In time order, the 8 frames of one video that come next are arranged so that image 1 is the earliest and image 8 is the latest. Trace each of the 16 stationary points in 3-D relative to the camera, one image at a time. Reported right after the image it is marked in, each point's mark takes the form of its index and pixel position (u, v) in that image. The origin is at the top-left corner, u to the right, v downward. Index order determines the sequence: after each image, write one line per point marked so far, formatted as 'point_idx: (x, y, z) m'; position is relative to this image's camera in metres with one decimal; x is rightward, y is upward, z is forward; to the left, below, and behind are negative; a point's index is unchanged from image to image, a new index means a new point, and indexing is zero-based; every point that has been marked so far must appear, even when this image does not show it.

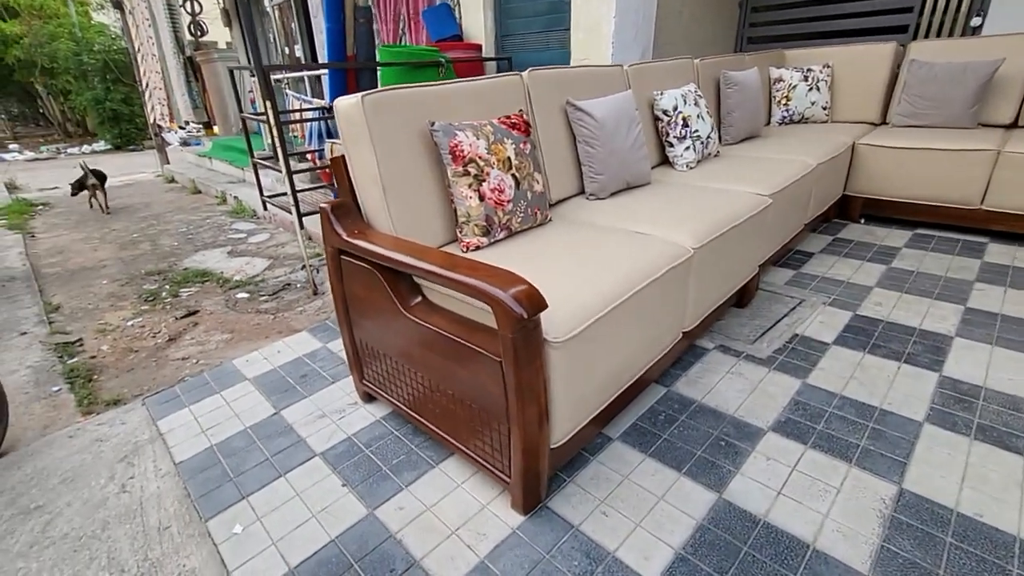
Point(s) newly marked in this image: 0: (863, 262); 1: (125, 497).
0: (+1.7, +0.1, +2.4) m
1: (-1.1, -0.6, +1.4) m
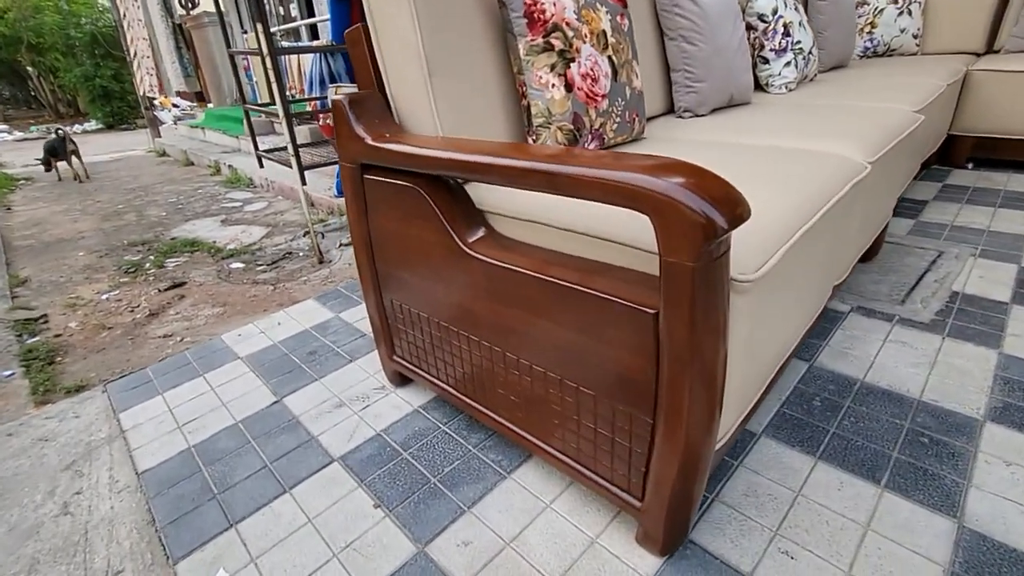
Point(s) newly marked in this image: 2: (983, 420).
0: (+1.9, +0.3, +1.9) m
1: (-0.9, -0.5, +1.0) m
2: (+0.9, -0.3, +1.0) m
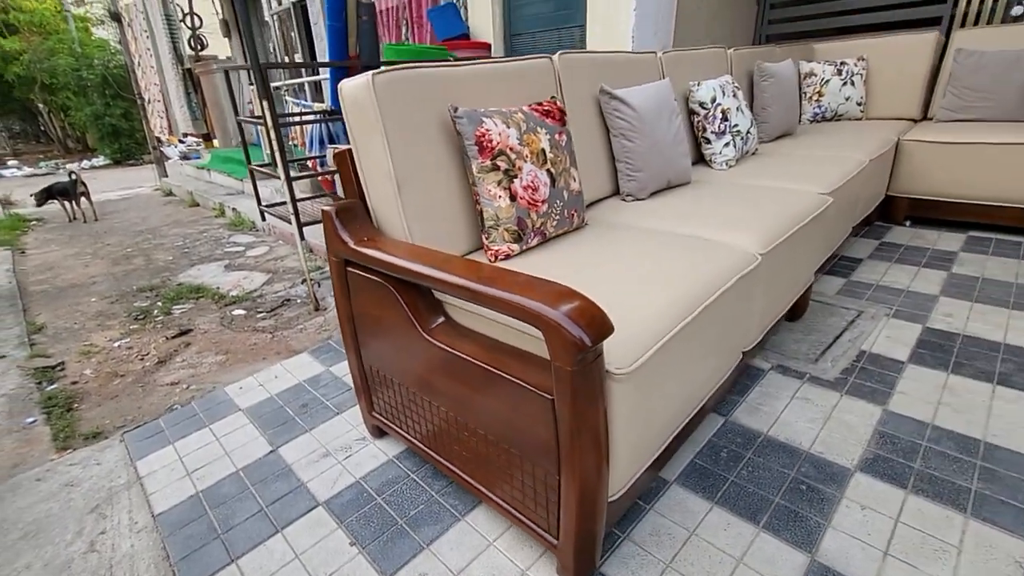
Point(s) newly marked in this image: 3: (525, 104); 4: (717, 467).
0: (+1.8, +0.1, +2.2) m
1: (-1.0, -0.6, +1.2) m
2: (+0.8, -0.4, +1.2) m
3: (0.0, +0.5, +1.4) m
4: (+0.5, -0.4, +1.2) m
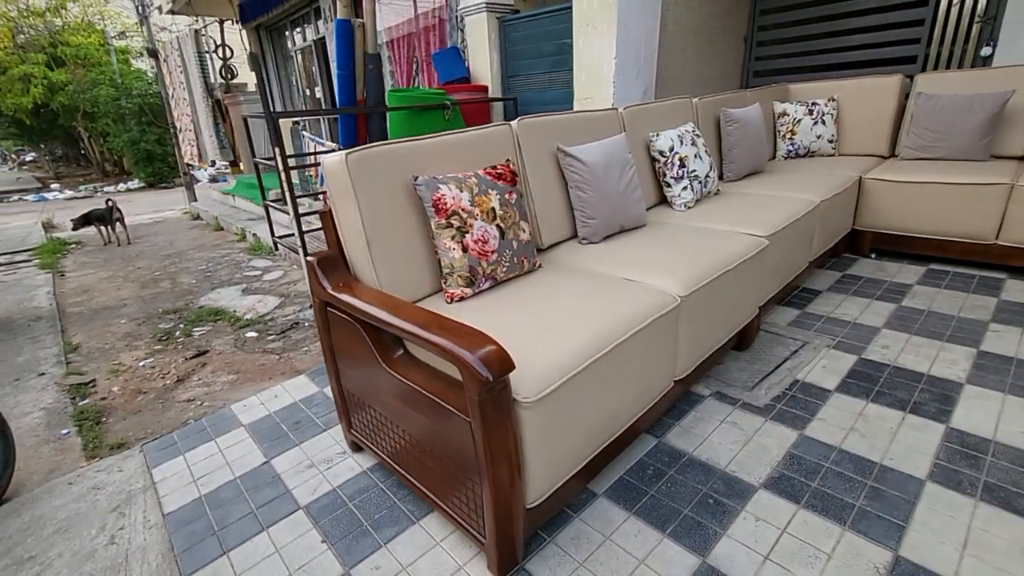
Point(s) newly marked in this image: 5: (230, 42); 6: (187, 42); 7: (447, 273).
0: (+1.7, -0.1, +2.3) m
1: (-1.1, -0.7, +1.4) m
2: (+0.7, -0.5, +1.3) m
3: (-0.1, +0.4, +1.6) m
4: (+0.4, -0.5, +1.4) m
5: (-5.2, +4.6, +9.0) m
6: (-5.6, +4.3, +8.5) m
7: (-0.2, 0.0, +1.4) m
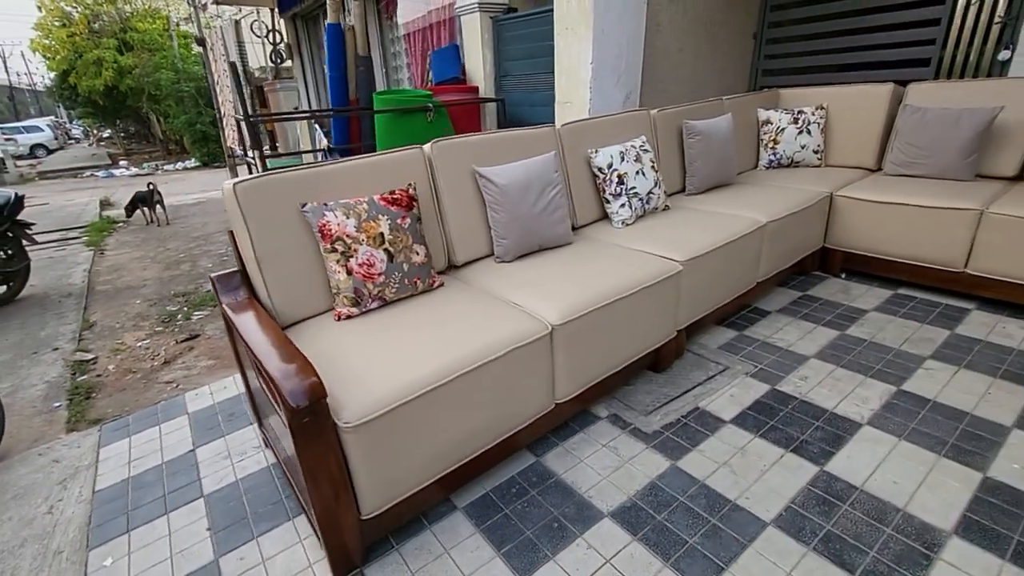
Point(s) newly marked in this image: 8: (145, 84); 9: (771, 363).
0: (+1.4, -0.2, +2.2) m
1: (-1.5, -0.8, +1.6) m
2: (+0.3, -0.6, +1.4) m
3: (-0.4, +0.3, +1.7) m
4: (0.0, -0.6, +1.5) m
5: (-4.7, +5.0, +9.4) m
6: (-5.1, +4.7, +8.9) m
7: (-0.6, 0.0, +1.5) m
8: (-7.5, +3.9, +9.7) m
9: (+1.1, -0.3, +2.0) m
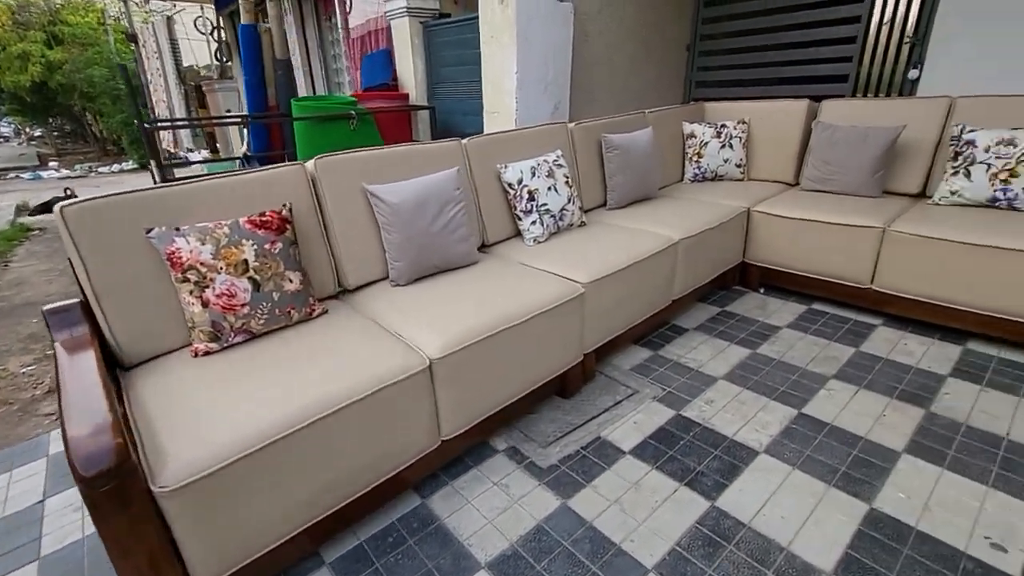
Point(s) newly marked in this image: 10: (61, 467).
0: (+1.0, -0.3, +2.2) m
1: (-1.9, -0.9, +1.4) m
2: (-0.1, -0.7, +1.3) m
3: (-0.8, +0.2, +1.5) m
4: (-0.4, -0.7, +1.3) m
5: (-5.6, +4.8, +9.0) m
6: (-6.0, +4.5, +8.4) m
7: (-0.9, -0.1, +1.4) m
8: (-8.4, +3.7, +9.0) m
9: (+0.7, -0.4, +1.9) m
10: (-1.6, -0.7, +1.8) m
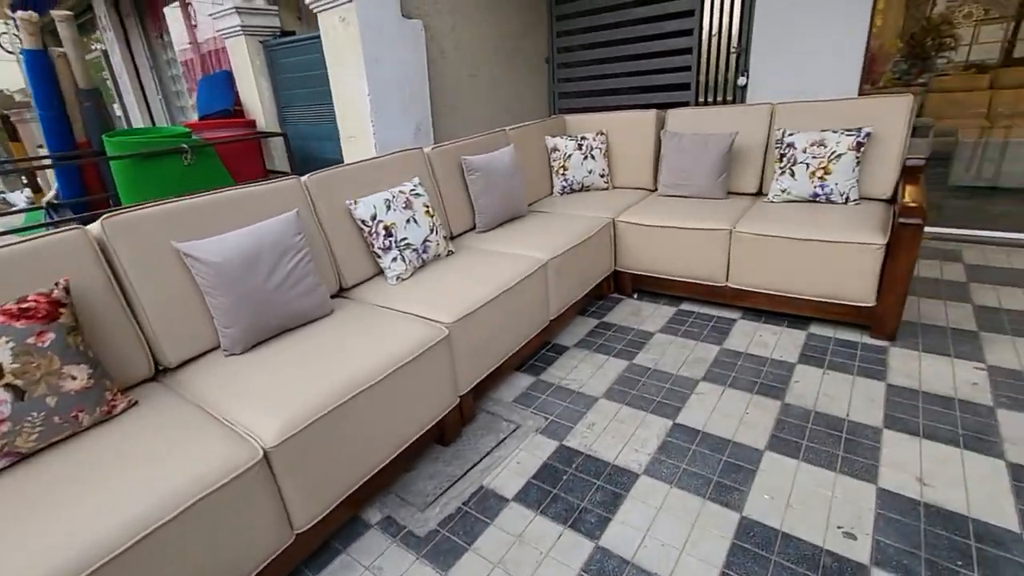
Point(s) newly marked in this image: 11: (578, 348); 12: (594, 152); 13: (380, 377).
0: (+0.4, -0.3, +2.2) m
1: (-2.1, -1.2, +0.9) m
2: (-0.4, -0.9, +1.1) m
3: (-1.2, 0.0, +1.2) m
4: (-0.7, -0.9, +1.1) m
5: (-7.9, +3.7, +7.6) m
6: (-8.1, +3.5, +7.0) m
7: (-1.3, -0.4, +1.0) m
8: (-10.5, +2.4, +7.2) m
9: (+0.2, -0.5, +1.9) m
10: (-2.0, -1.0, +1.3) m
11: (+0.3, -0.3, +2.3) m
12: (+0.5, +0.9, +3.1) m
13: (-0.4, -0.3, +1.5) m
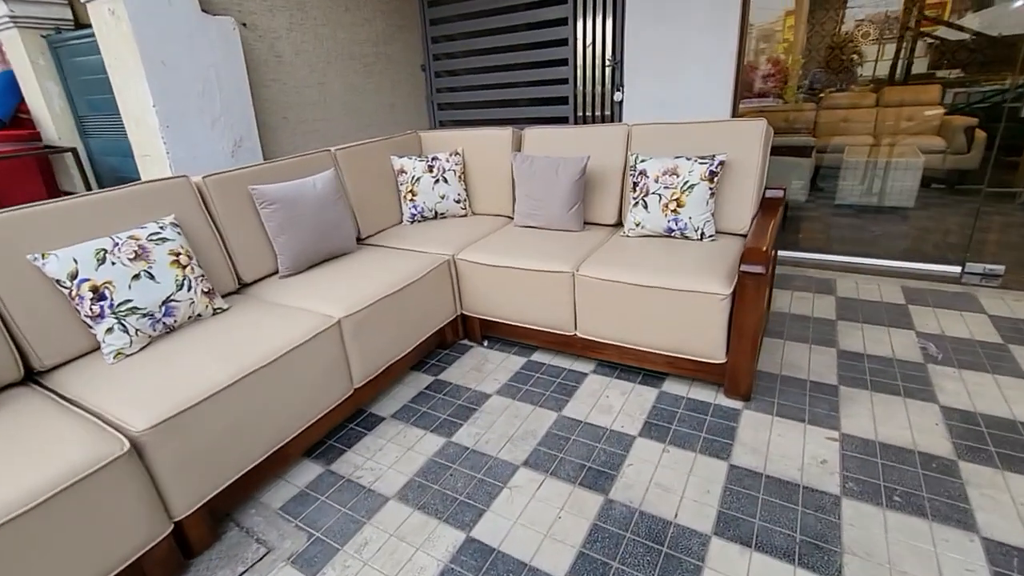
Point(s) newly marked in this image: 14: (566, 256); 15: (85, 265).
0: (-0.3, -0.5, +1.8) m
1: (-2.7, -1.5, +0.2) m
2: (-1.0, -1.1, +0.6) m
3: (-1.9, -0.3, +0.7) m
4: (-1.3, -1.2, +0.6) m
5: (-9.2, +3.3, +6.3) m
6: (-9.4, +3.0, +5.7) m
7: (-1.9, -0.6, +0.5) m
8: (-11.8, +1.9, +5.6) m
9: (-0.5, -0.7, +1.5) m
10: (-2.6, -1.3, +0.6) m
11: (-0.5, -0.5, +1.9) m
12: (-0.4, +0.6, +2.7) m
13: (-1.1, -0.5, +1.0) m
14: (+0.2, +0.1, +2.1) m
15: (-1.3, +0.1, +1.5) m
